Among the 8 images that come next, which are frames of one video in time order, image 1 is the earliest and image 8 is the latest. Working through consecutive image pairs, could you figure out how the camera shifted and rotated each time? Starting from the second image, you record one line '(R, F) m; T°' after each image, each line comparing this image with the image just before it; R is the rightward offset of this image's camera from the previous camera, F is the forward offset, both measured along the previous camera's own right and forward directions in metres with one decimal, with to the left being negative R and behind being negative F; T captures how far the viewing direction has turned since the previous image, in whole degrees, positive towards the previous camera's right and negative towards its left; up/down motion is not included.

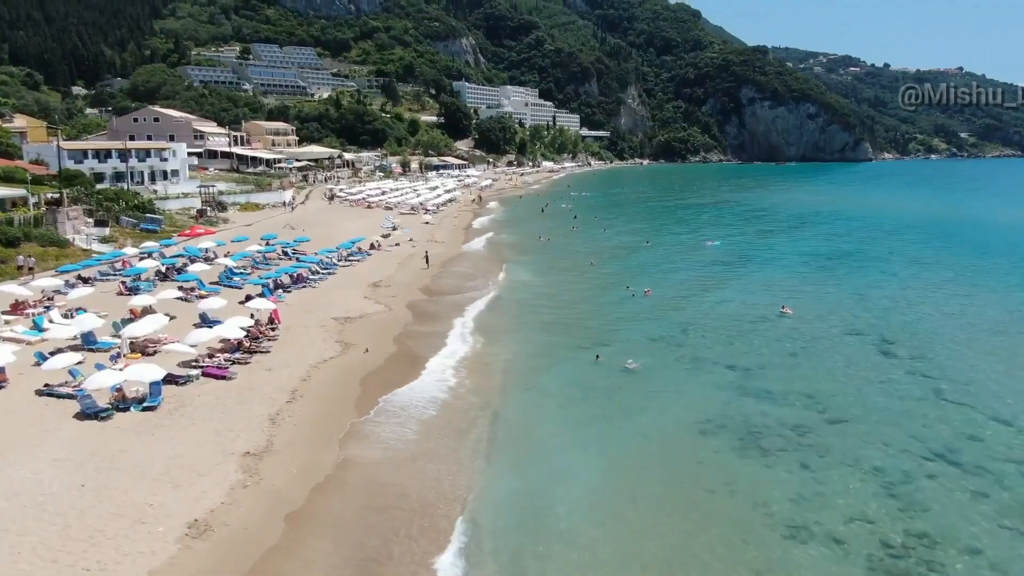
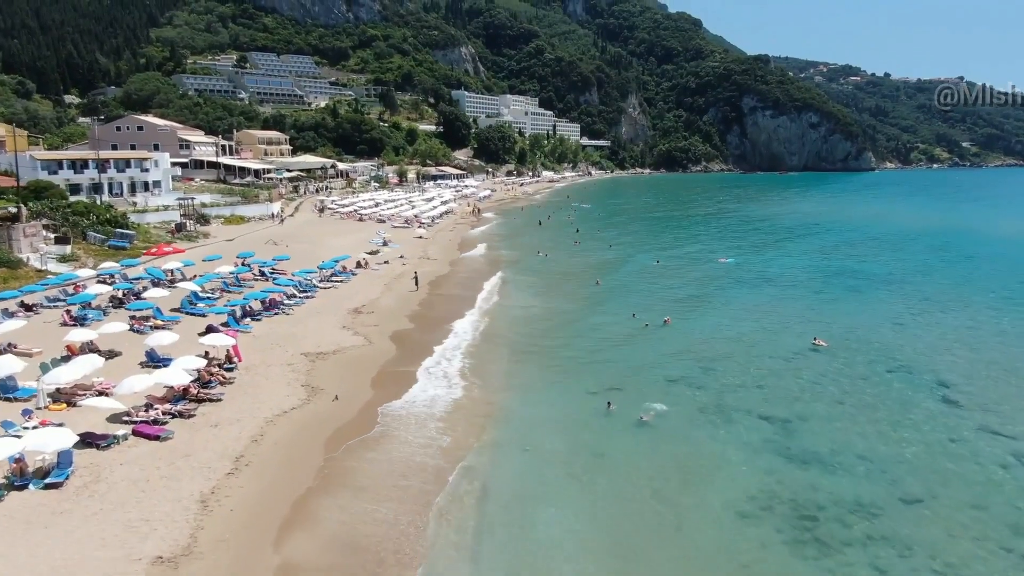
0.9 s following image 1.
(+0.1, +2.7) m; 0°
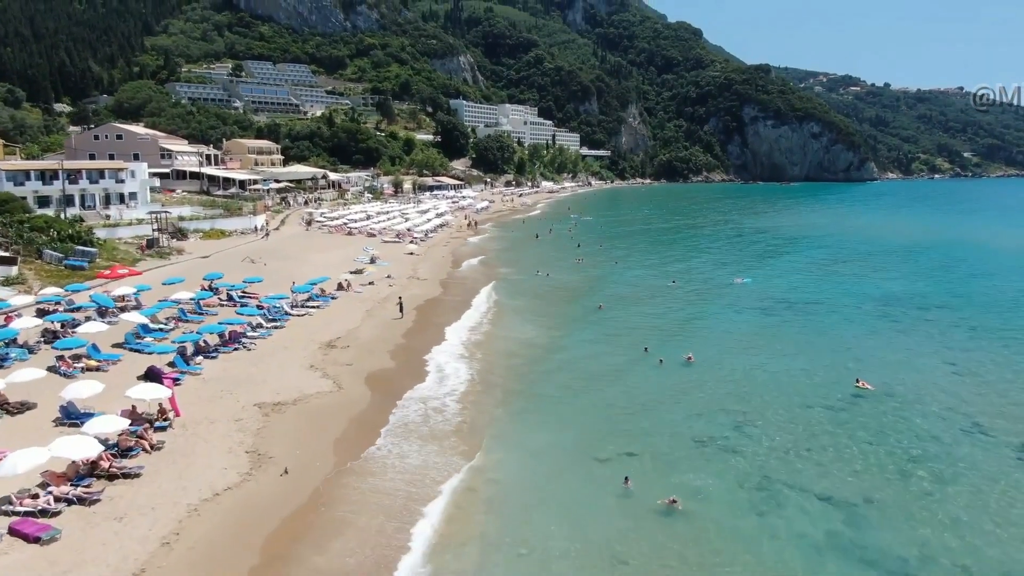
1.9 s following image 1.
(+0.1, +3.1) m; 0°
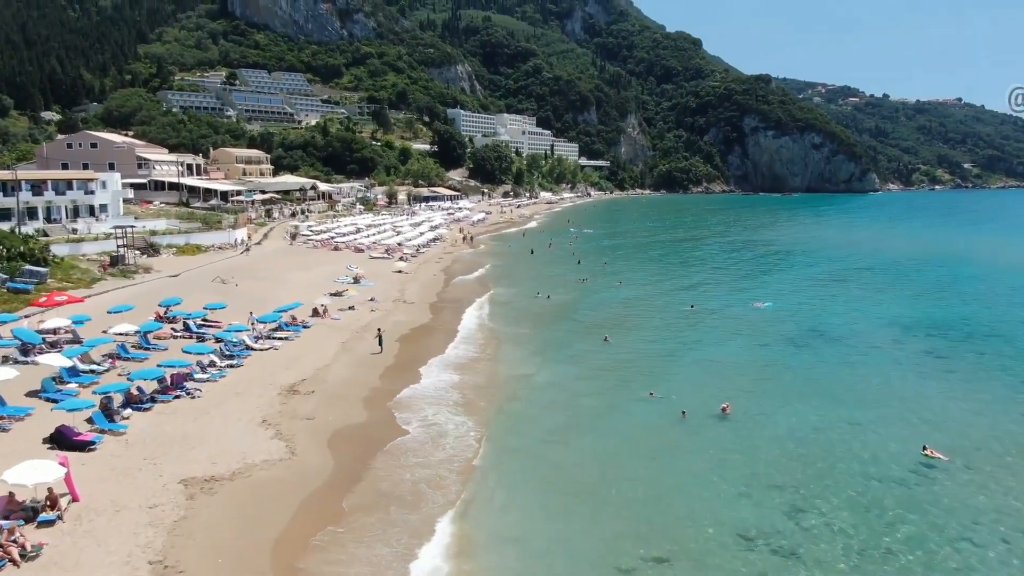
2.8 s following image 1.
(+0.1, +3.3) m; 0°
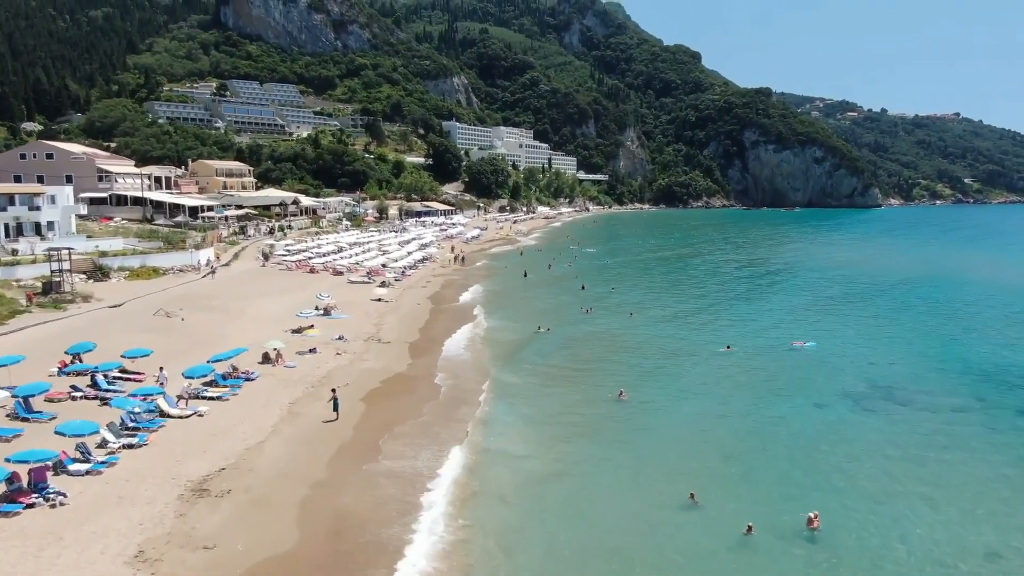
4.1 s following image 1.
(+0.1, +4.9) m; 0°
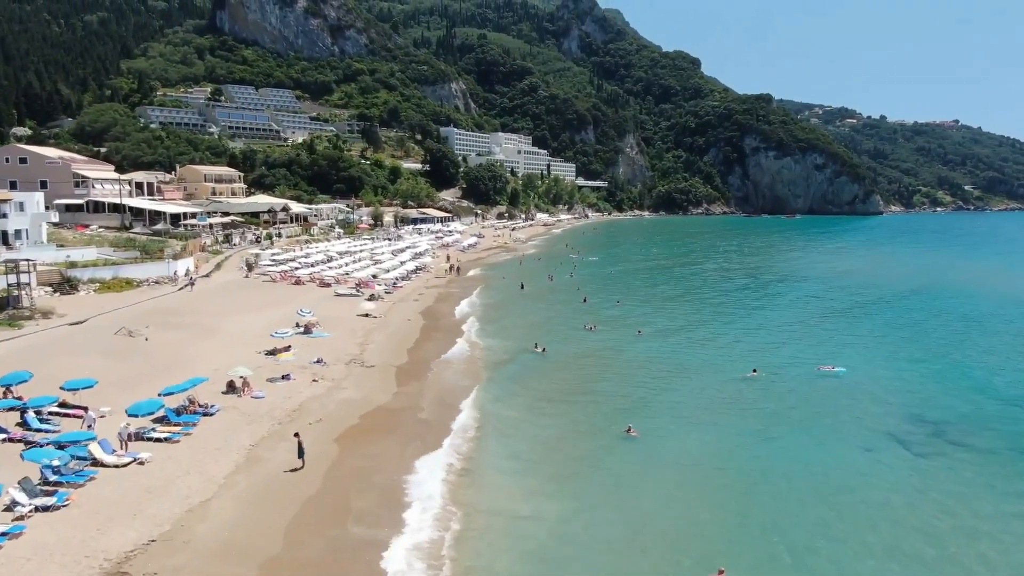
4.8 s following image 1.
(0.0, +2.6) m; 0°
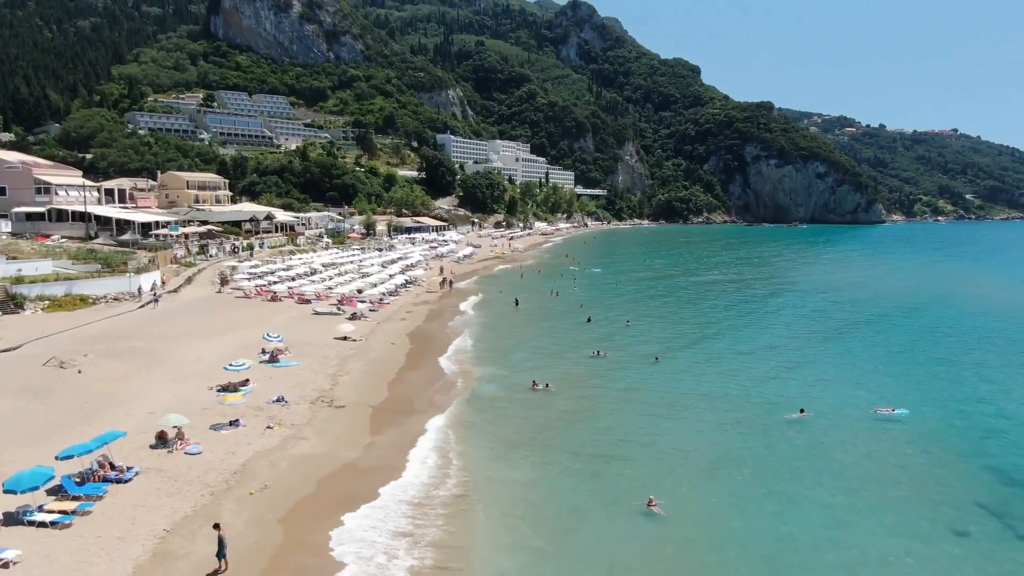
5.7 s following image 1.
(0.0, +3.8) m; 0°
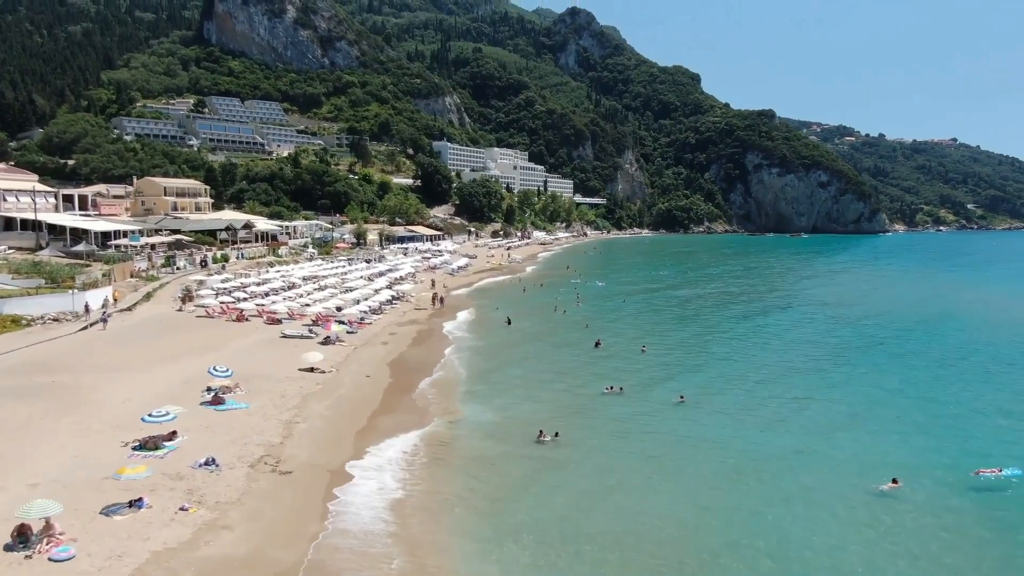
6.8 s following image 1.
(0.0, +4.5) m; 0°
